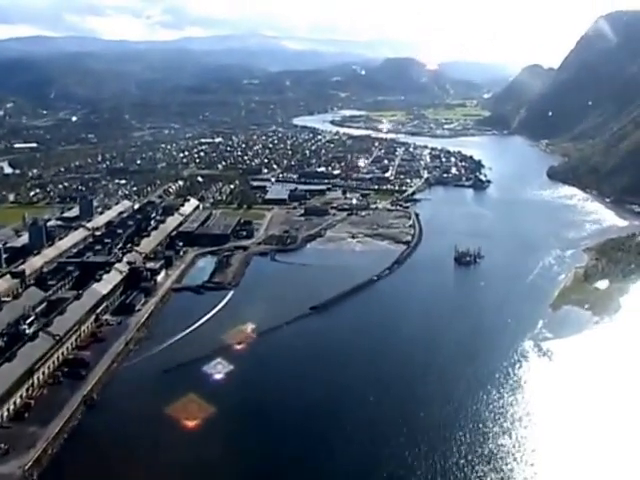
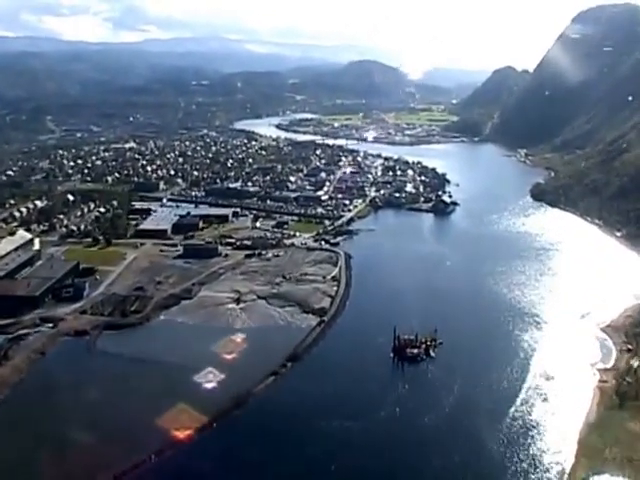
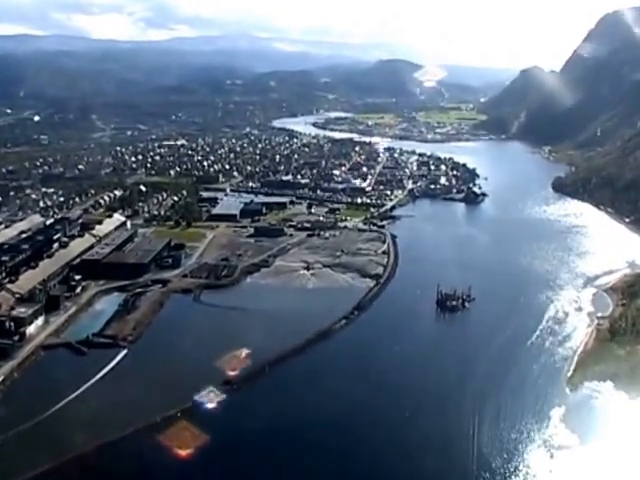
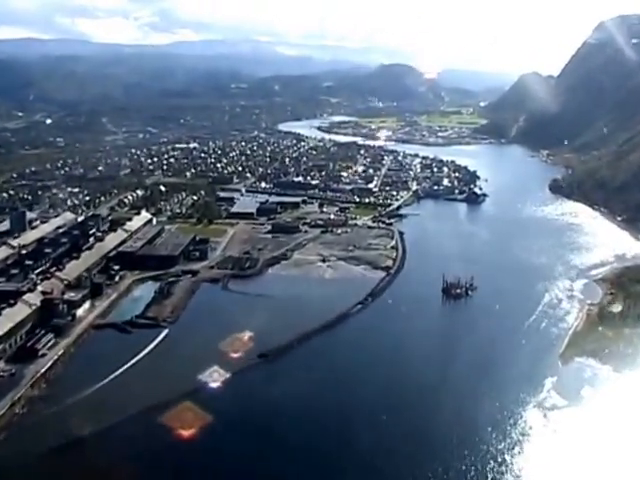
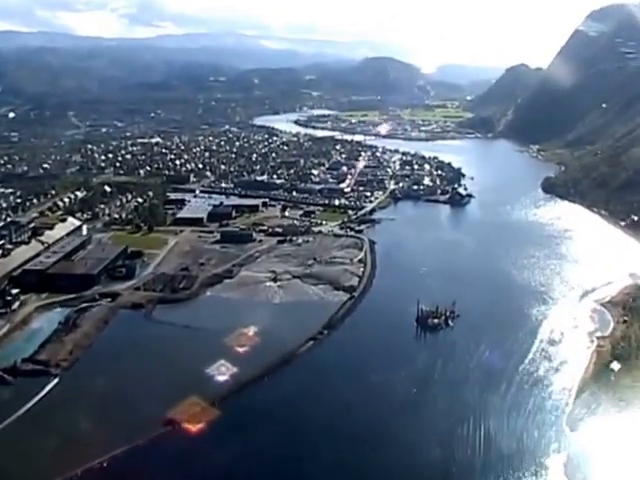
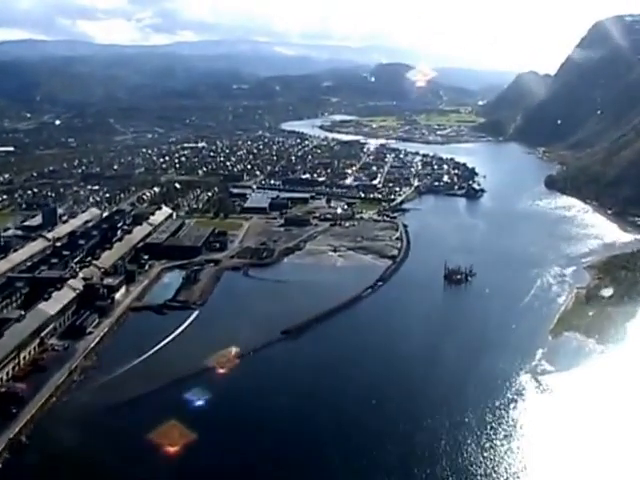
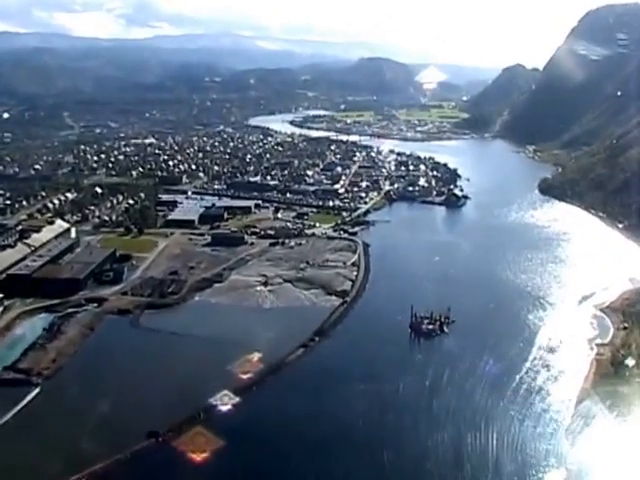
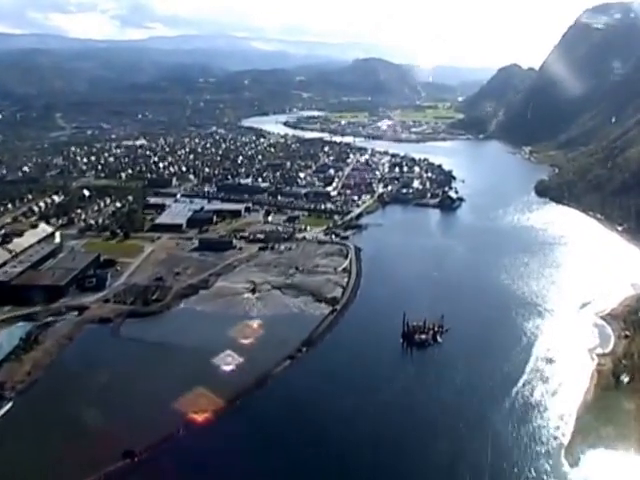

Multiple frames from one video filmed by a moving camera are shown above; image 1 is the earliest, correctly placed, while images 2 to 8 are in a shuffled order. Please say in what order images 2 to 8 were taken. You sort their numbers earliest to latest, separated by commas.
6, 4, 3, 5, 7, 8, 2
